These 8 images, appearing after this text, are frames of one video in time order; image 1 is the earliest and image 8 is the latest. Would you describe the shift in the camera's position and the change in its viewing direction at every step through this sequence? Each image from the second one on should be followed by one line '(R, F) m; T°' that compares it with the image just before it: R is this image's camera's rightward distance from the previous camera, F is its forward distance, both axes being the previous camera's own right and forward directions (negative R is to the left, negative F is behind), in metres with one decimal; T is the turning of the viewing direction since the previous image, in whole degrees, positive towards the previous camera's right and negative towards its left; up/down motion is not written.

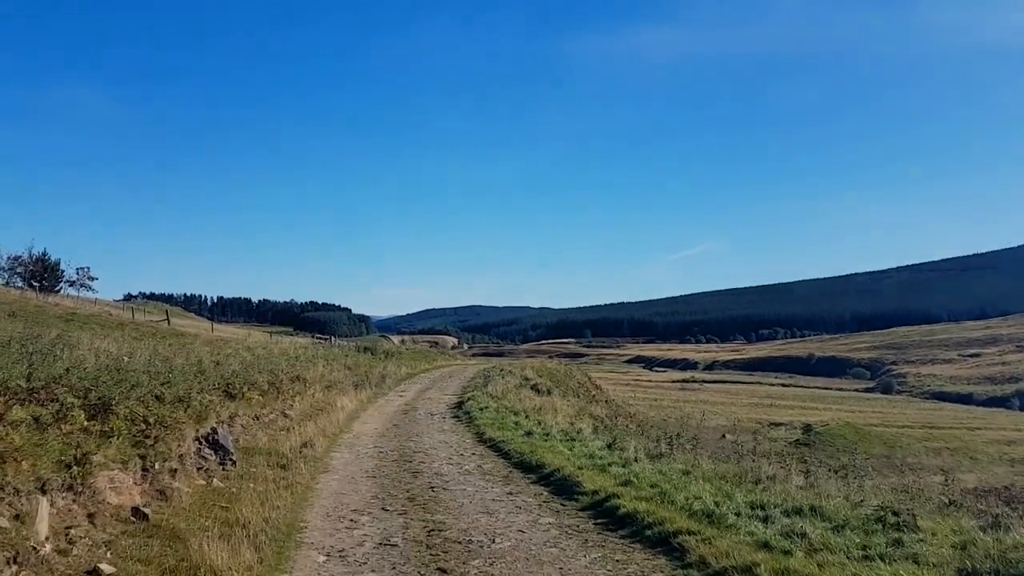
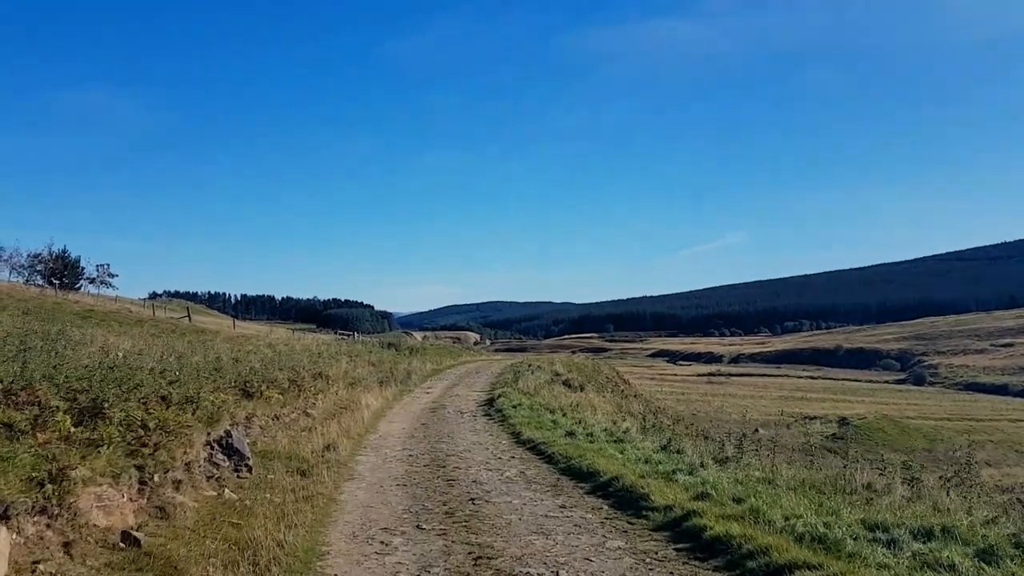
(-0.4, +1.5) m; -2°
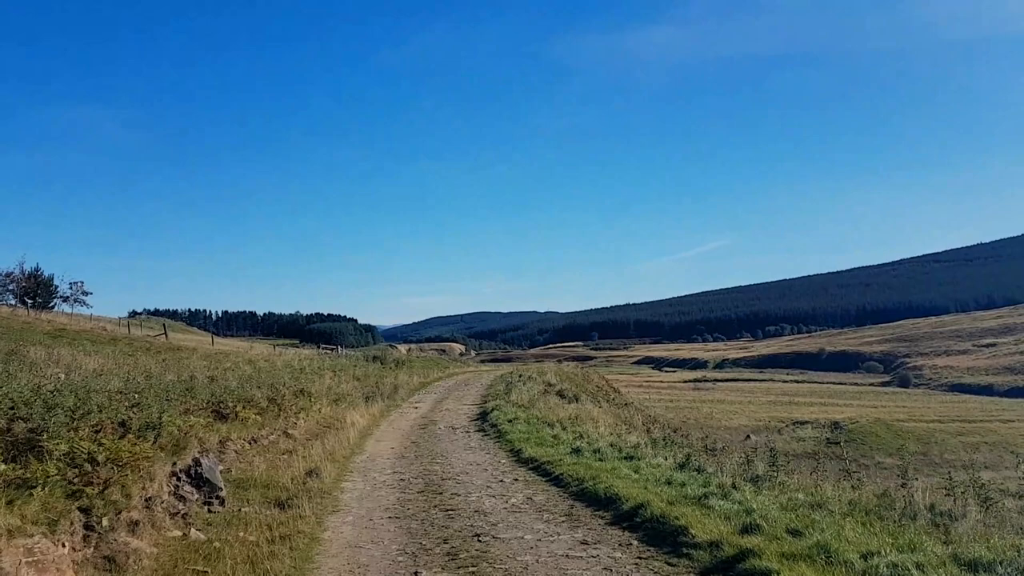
(-0.3, +1.3) m; +1°
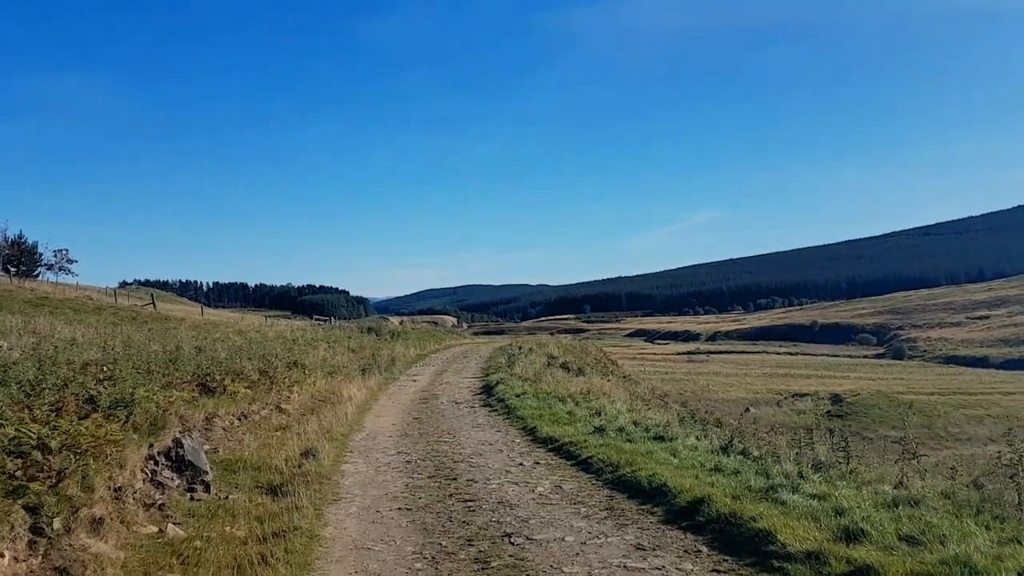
(-0.5, +1.5) m; +1°
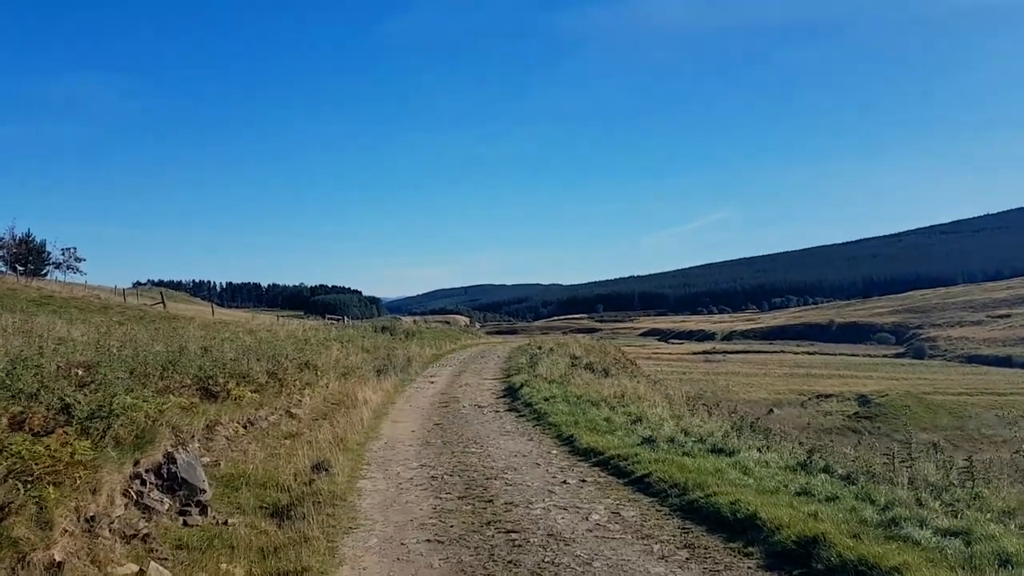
(-0.4, +1.5) m; -1°
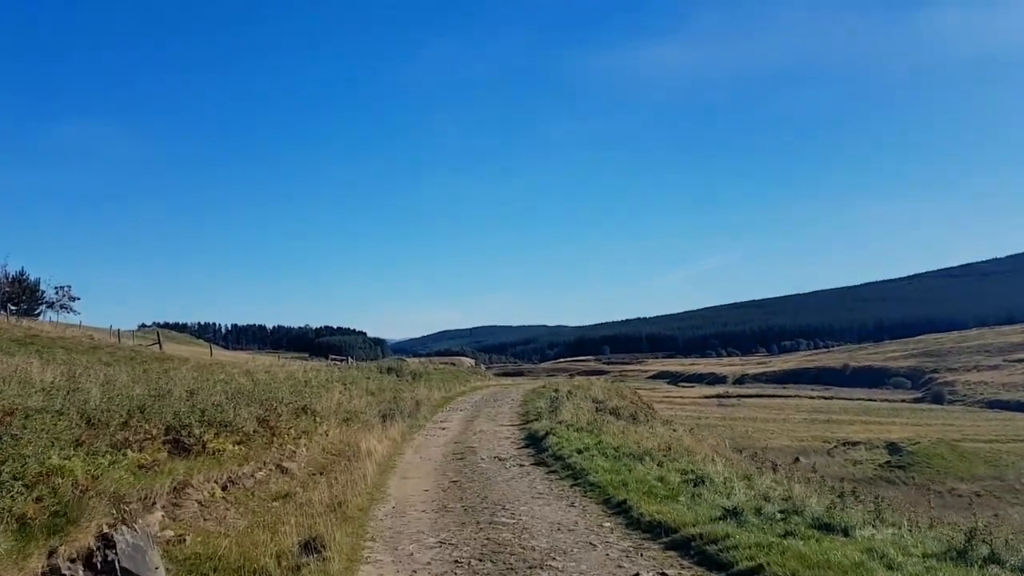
(-0.5, +2.3) m; 0°
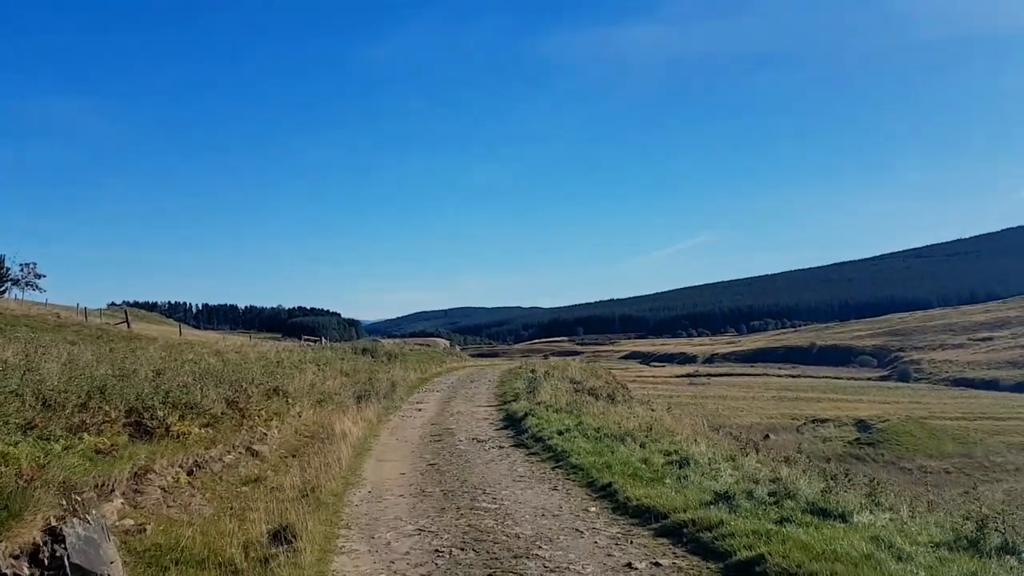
(-0.1, +0.5) m; +2°
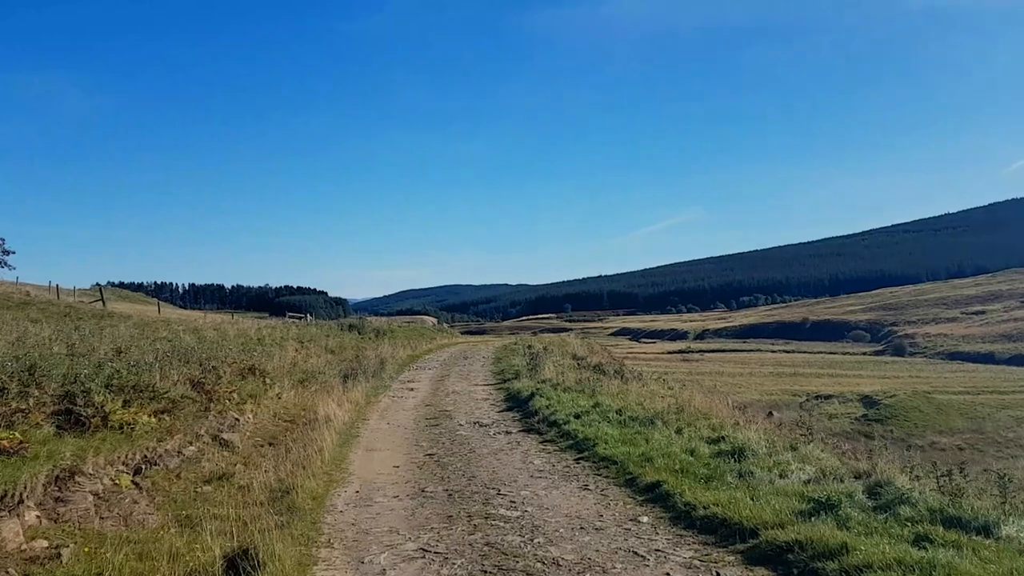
(-0.4, +2.1) m; +1°
